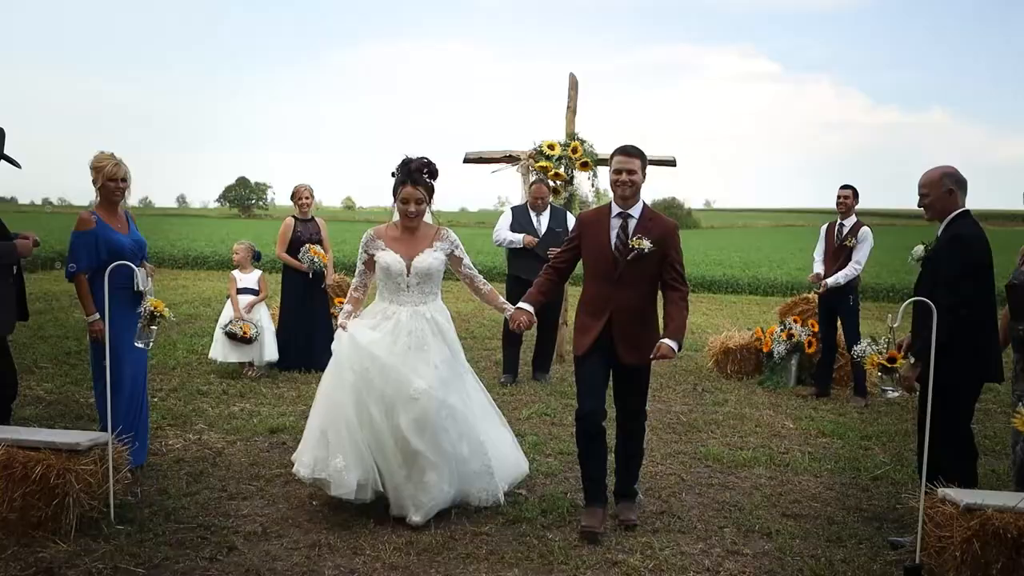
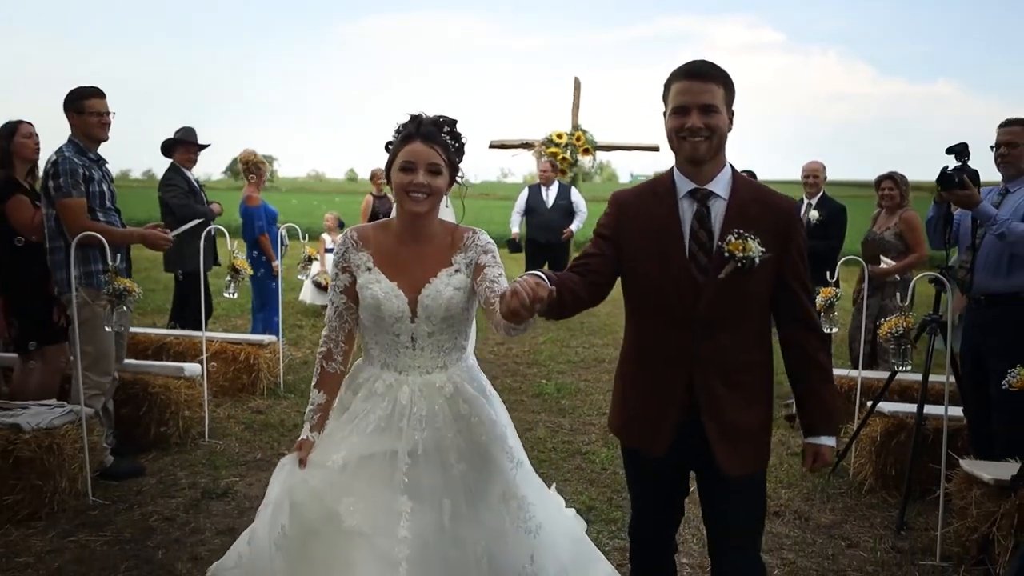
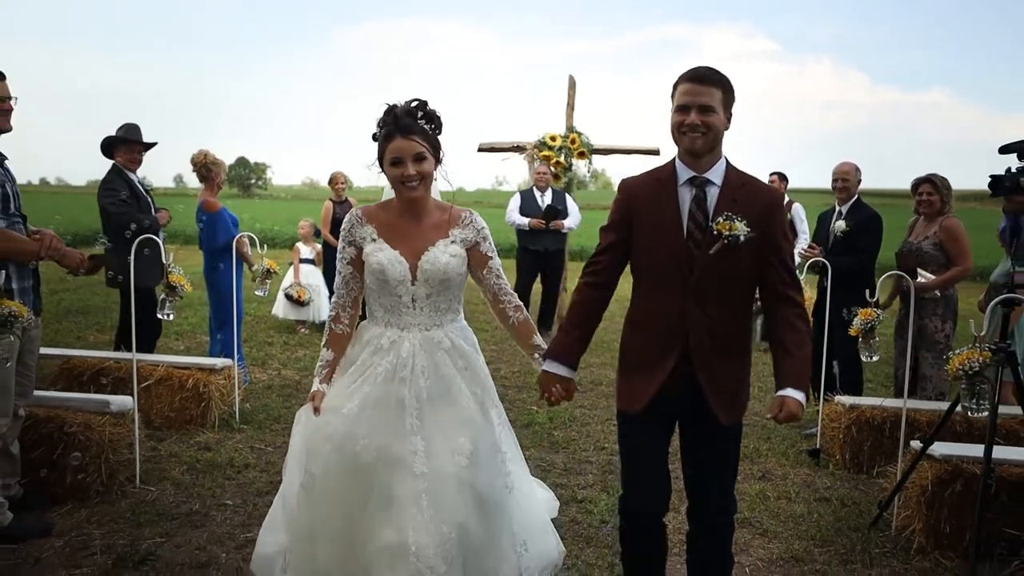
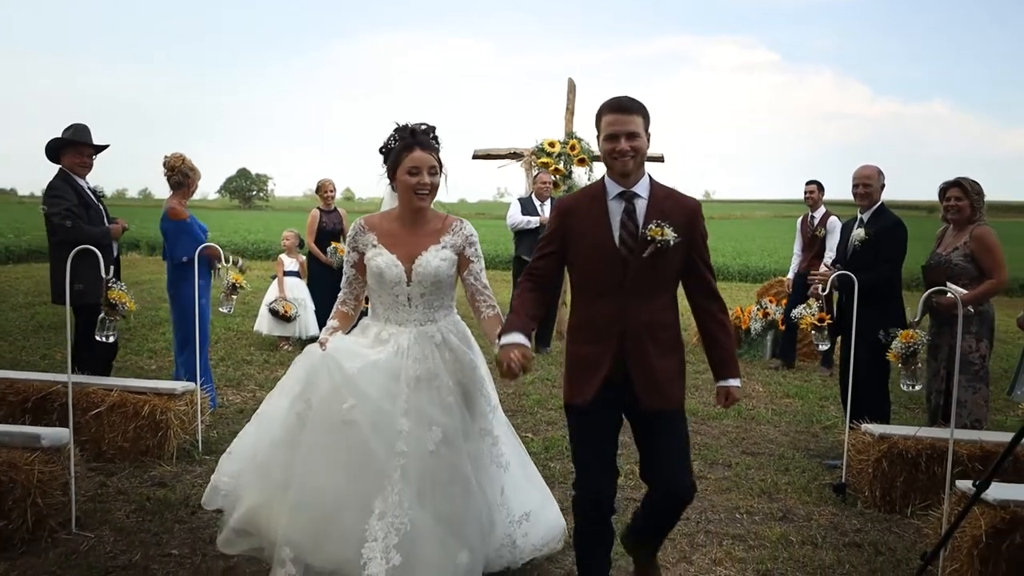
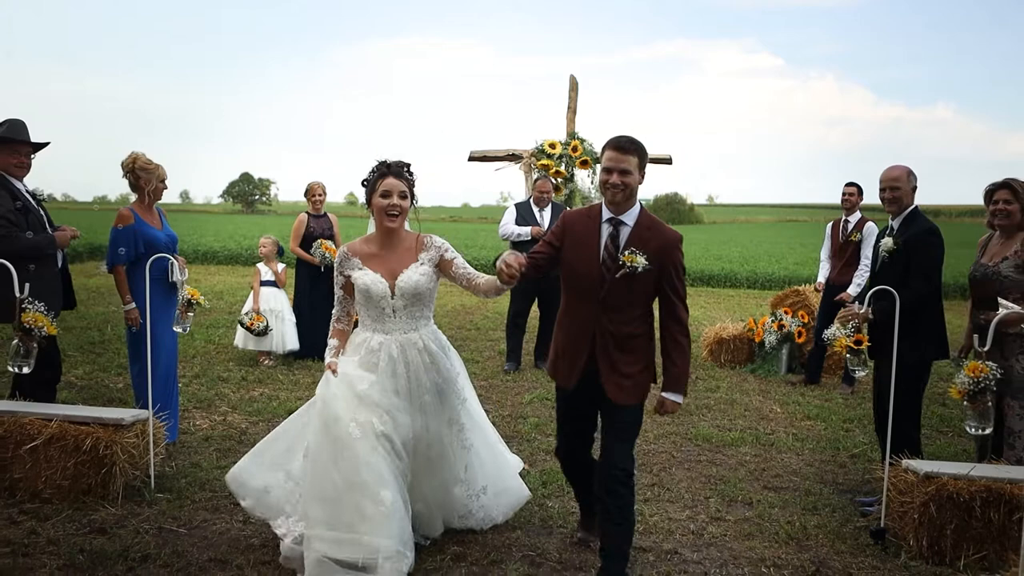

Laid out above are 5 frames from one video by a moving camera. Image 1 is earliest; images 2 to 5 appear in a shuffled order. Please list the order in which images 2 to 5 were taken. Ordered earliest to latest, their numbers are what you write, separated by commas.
5, 4, 3, 2
